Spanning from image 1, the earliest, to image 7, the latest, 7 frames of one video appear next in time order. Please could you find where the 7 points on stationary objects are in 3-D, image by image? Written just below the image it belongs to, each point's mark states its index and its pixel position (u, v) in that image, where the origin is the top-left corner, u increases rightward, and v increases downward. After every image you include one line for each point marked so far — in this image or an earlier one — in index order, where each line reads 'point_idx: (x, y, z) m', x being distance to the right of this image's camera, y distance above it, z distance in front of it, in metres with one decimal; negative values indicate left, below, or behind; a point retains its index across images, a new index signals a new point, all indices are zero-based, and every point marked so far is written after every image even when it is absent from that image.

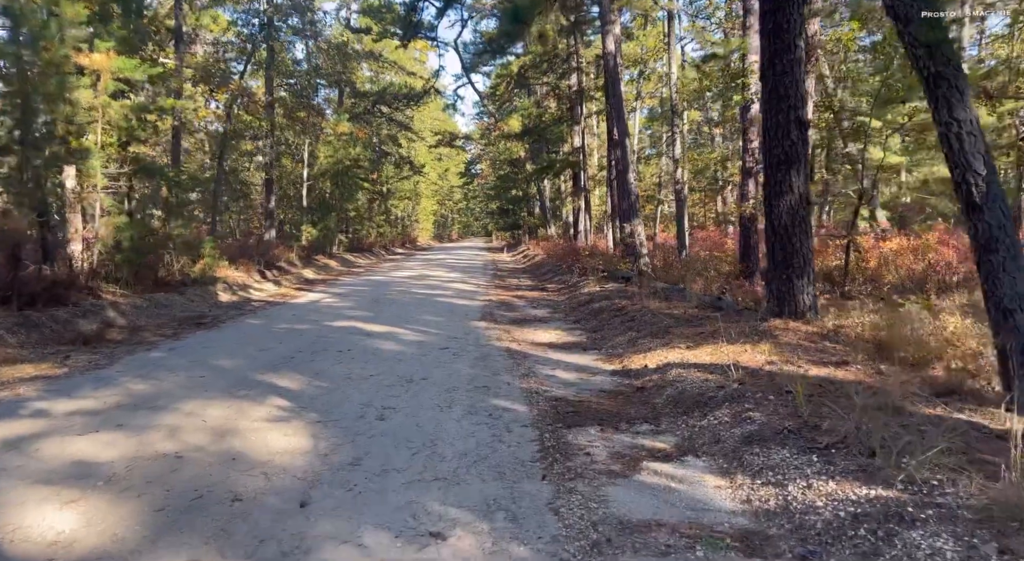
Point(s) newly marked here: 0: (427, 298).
0: (-2.0, -0.5, +17.9) m
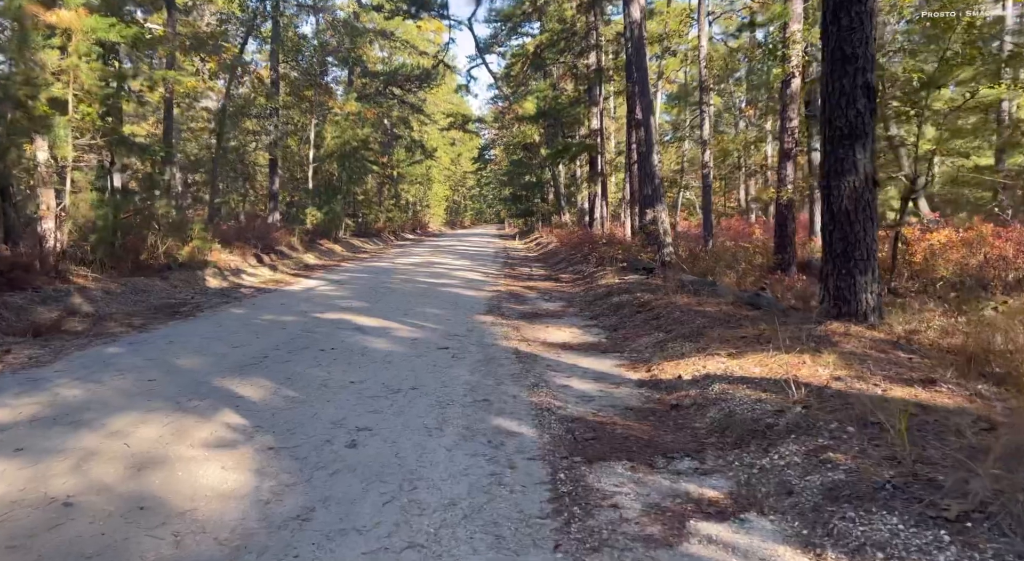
0: (-1.8, -0.2, +16.5) m
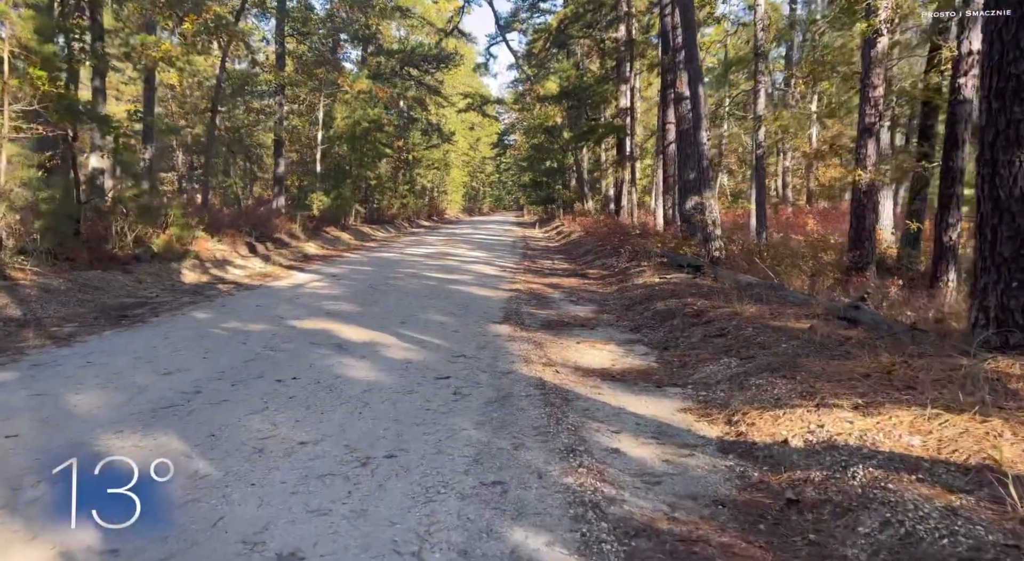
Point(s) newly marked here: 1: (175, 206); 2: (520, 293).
0: (-1.4, -0.1, +14.3) m
1: (-7.2, +1.6, +15.9) m
2: (+0.2, -0.3, +13.7) m
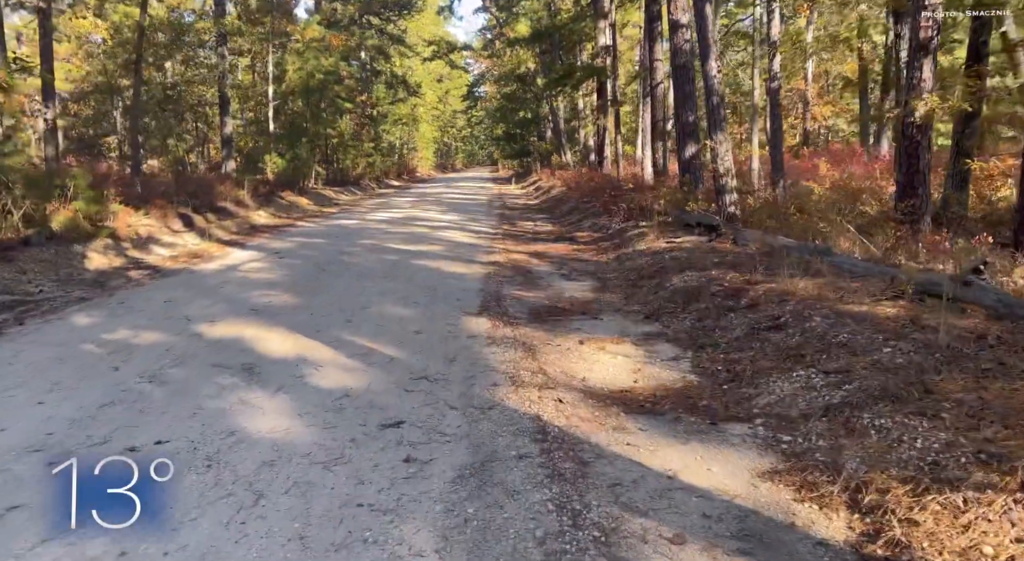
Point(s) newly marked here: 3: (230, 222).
0: (-1.7, +0.3, +12.0) m
1: (-7.7, +1.9, +13.3) m
2: (-0.2, +0.2, +11.4) m
3: (-7.0, +1.5, +18.5) m
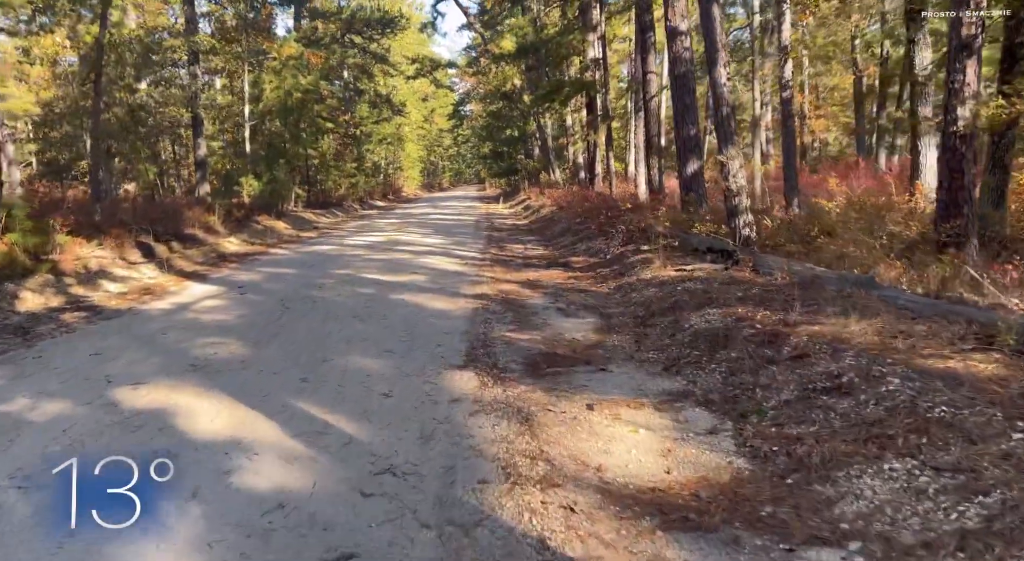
0: (-1.9, -0.2, +10.6) m
1: (-7.9, +1.2, +11.9) m
2: (-0.3, -0.3, +10.1) m
3: (-7.2, +0.7, +17.1) m
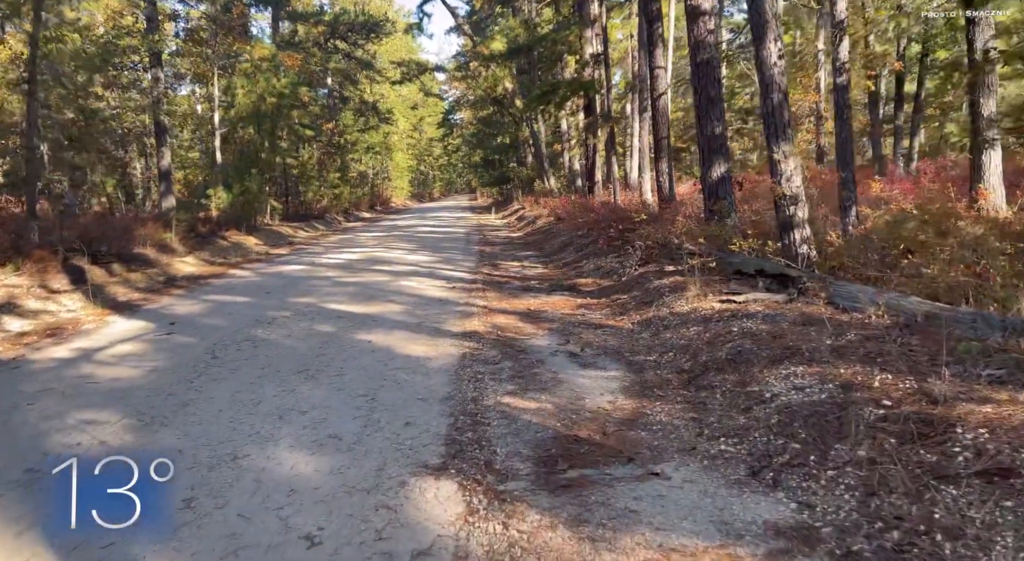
0: (-1.9, -0.6, +8.4) m
1: (-7.9, +0.7, +9.6) m
2: (-0.4, -0.7, +7.9) m
3: (-7.3, +0.2, +14.8) m
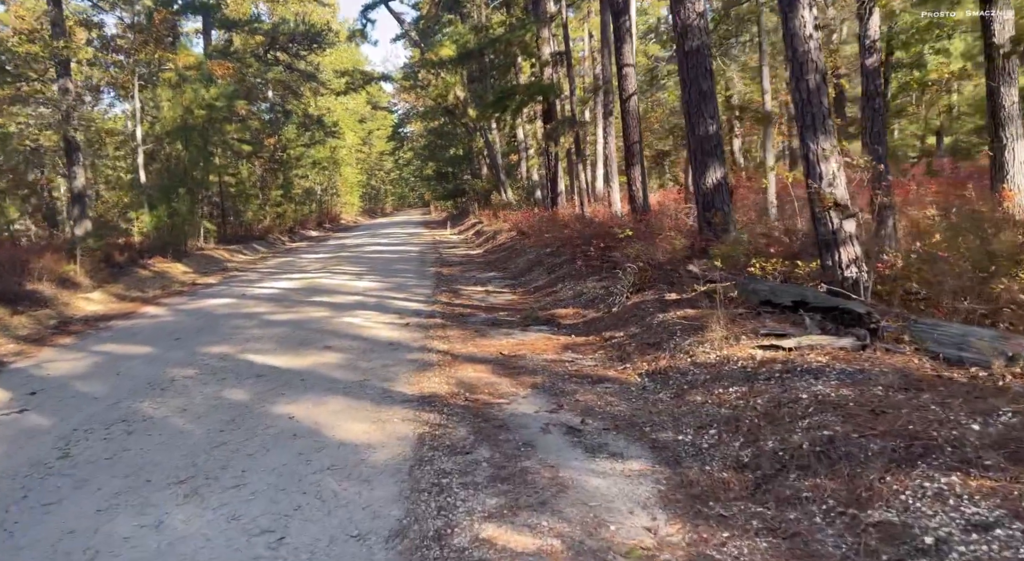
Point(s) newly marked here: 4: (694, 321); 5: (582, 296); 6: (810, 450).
0: (-2.1, -1.1, +6.2) m
1: (-8.3, +0.1, +7.1) m
2: (-0.6, -1.0, +5.9) m
3: (-8.0, -0.6, +12.3) m
4: (+1.7, -0.4, +6.9) m
5: (+0.9, -0.2, +10.1) m
6: (+1.6, -0.9, +4.0) m
